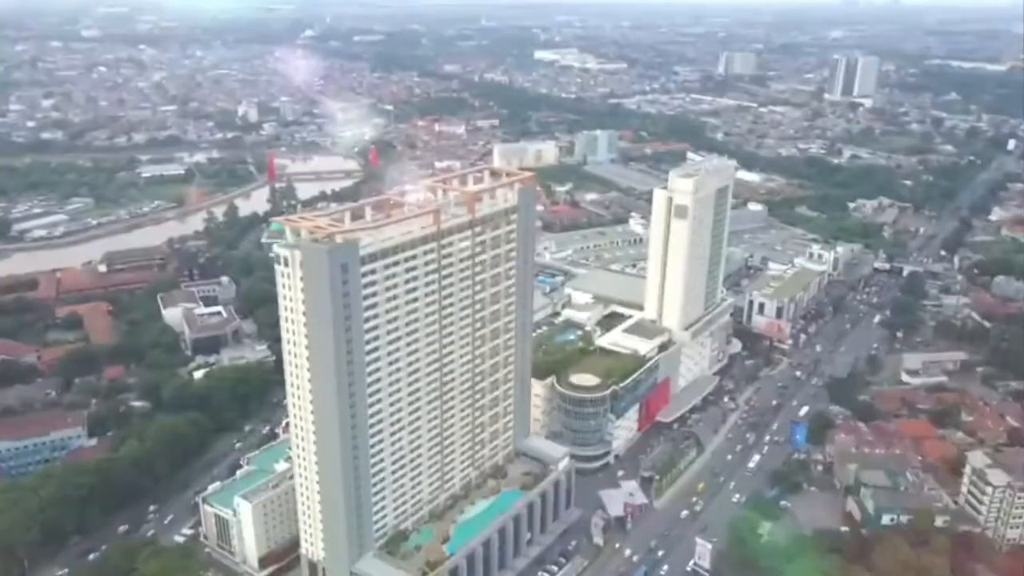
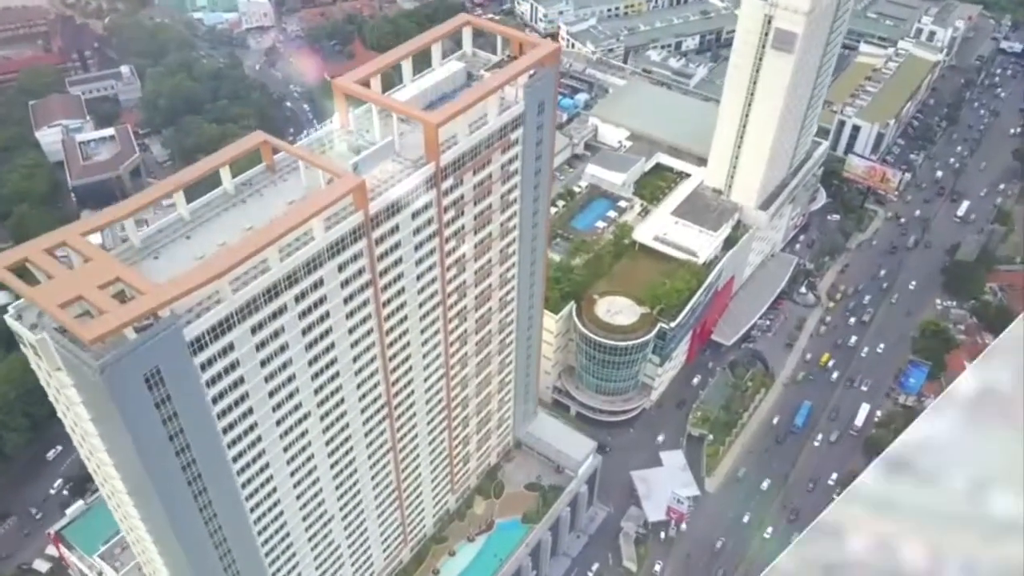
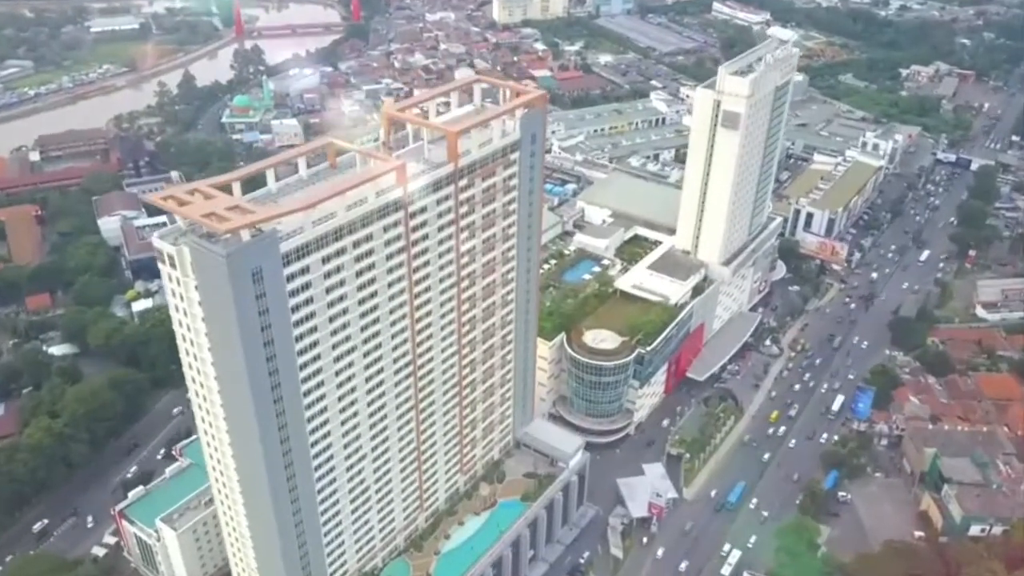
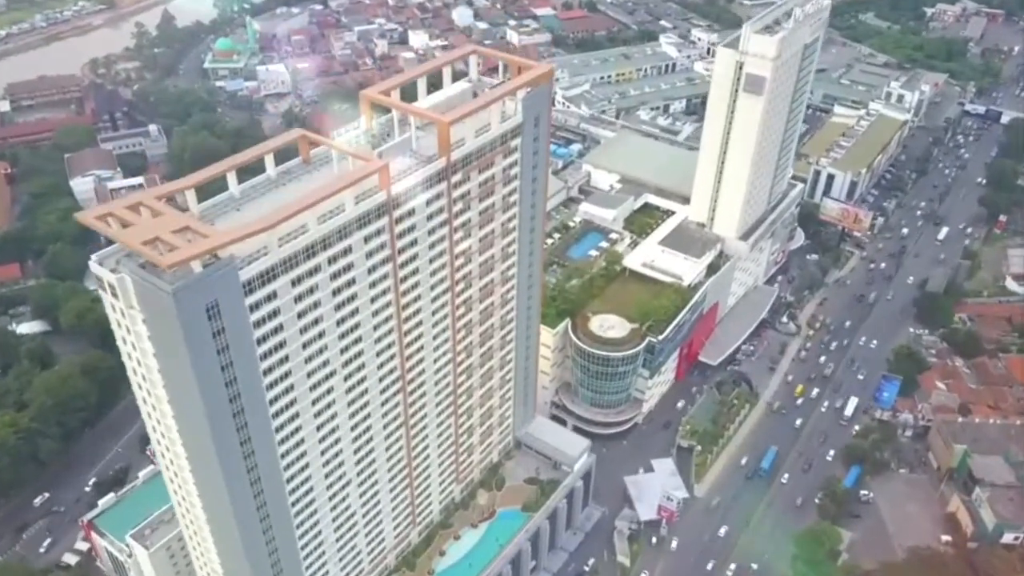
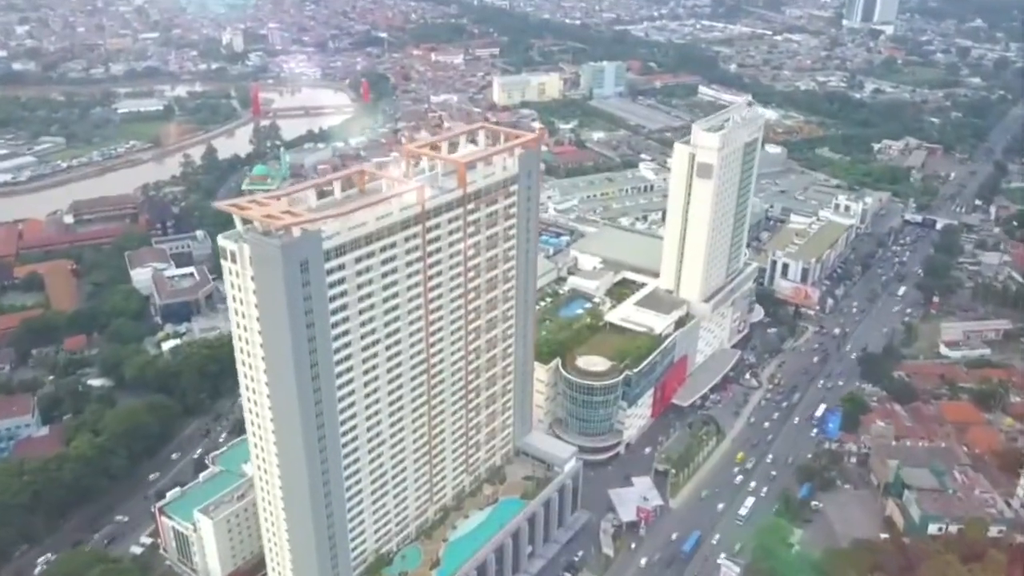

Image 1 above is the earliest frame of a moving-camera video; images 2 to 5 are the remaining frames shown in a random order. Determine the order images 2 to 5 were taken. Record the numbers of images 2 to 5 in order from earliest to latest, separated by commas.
5, 3, 4, 2
